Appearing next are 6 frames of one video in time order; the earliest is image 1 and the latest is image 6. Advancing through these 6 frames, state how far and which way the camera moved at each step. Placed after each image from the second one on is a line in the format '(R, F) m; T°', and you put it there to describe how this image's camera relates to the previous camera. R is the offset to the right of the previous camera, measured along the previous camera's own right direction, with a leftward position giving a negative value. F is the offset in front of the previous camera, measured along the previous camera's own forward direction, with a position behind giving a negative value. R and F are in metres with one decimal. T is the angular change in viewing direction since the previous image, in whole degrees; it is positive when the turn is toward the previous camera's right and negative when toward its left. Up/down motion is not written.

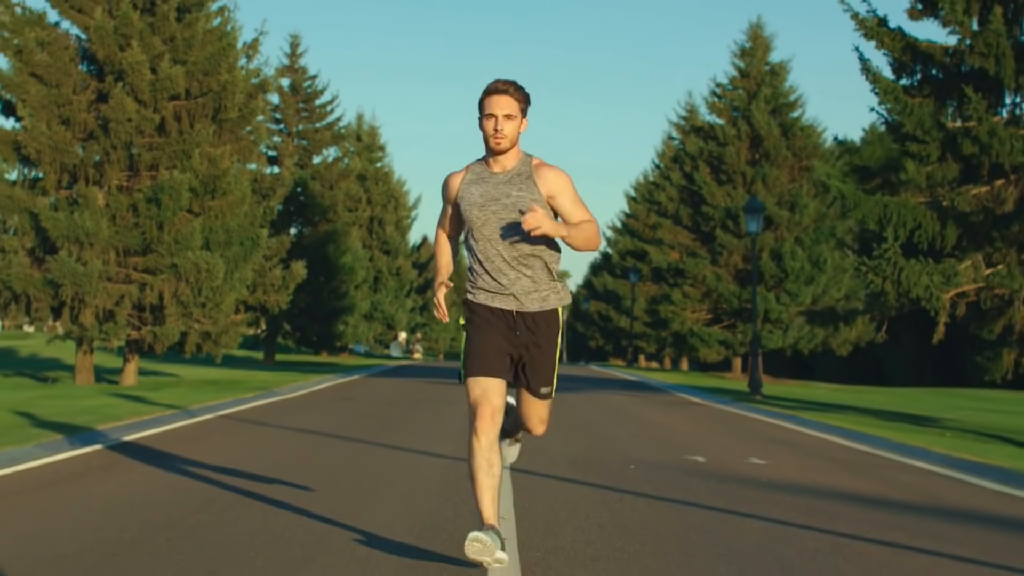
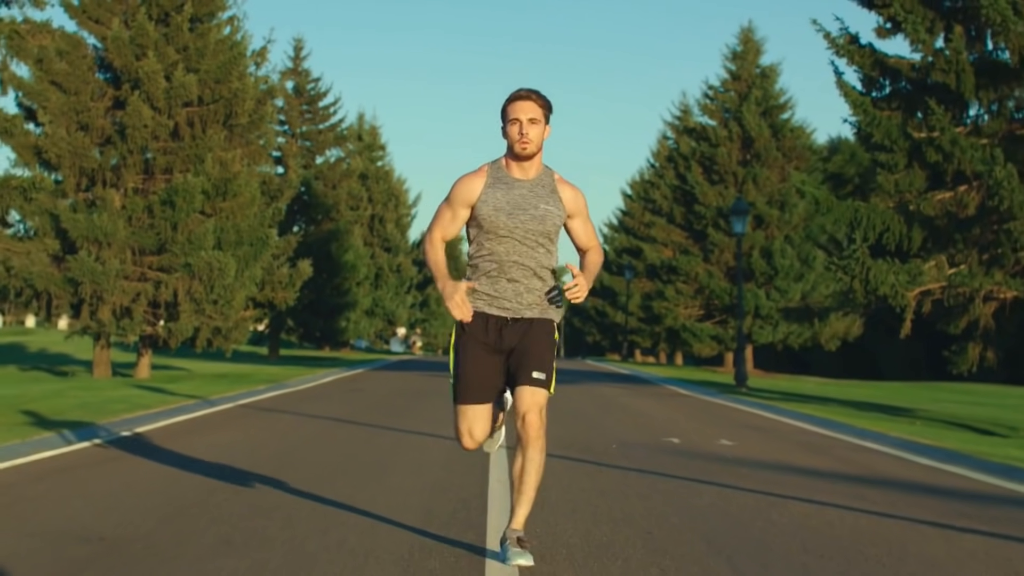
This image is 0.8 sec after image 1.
(0.0, -1.4) m; 0°
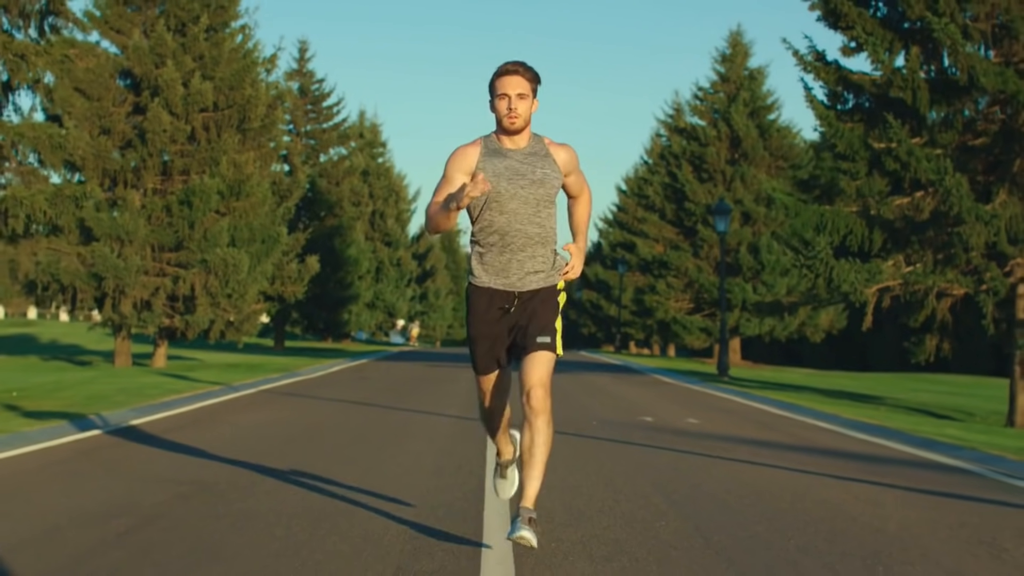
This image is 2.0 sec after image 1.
(0.0, -1.9) m; 0°
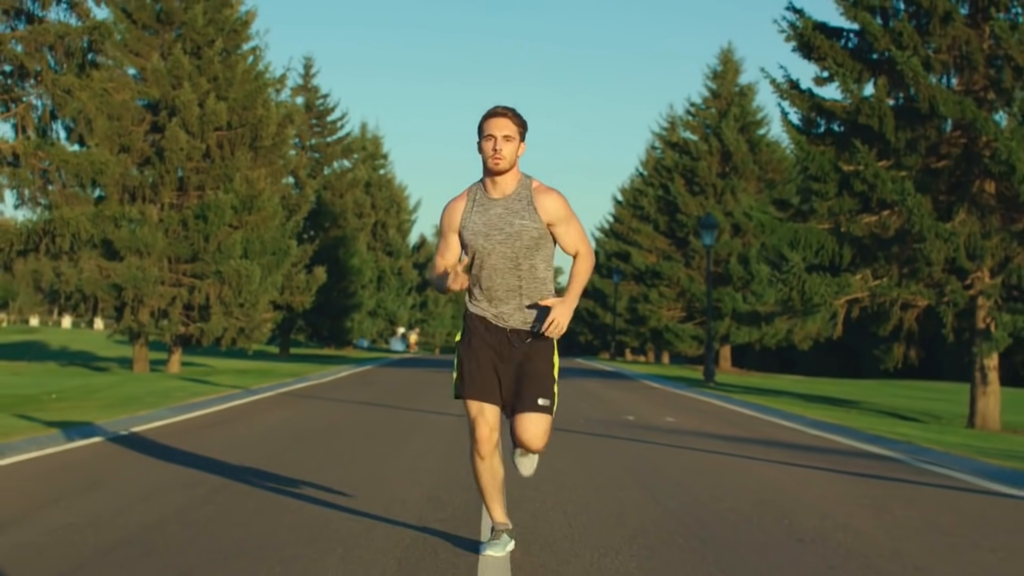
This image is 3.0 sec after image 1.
(0.0, -1.8) m; 0°
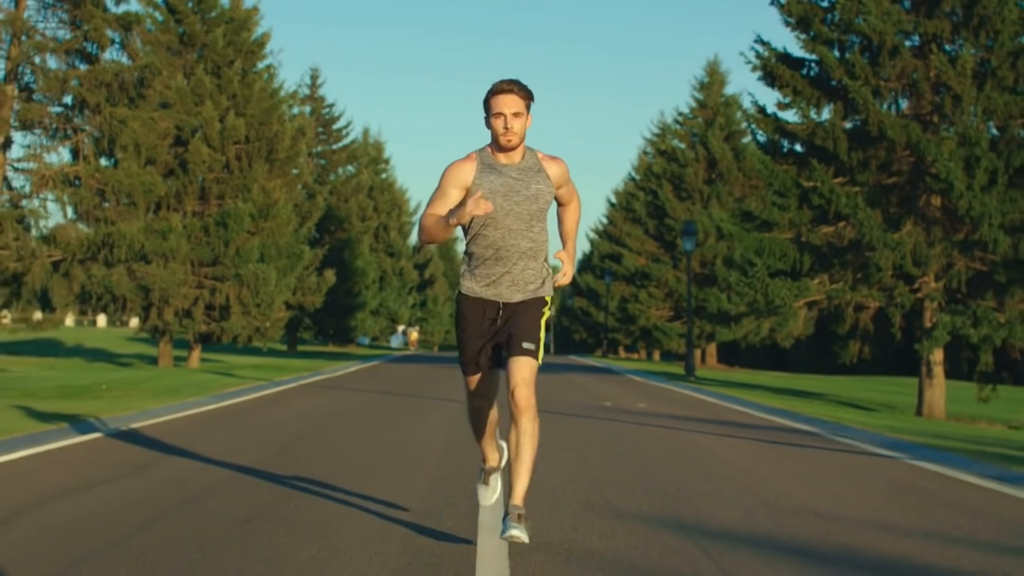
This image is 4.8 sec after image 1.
(0.0, -2.8) m; 0°
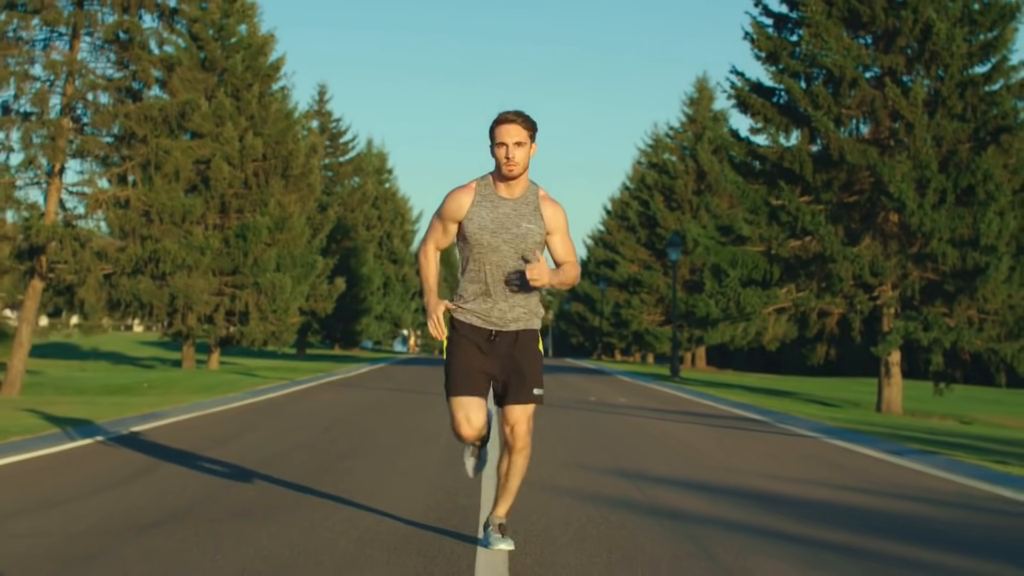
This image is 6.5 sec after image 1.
(0.0, -2.8) m; 0°
